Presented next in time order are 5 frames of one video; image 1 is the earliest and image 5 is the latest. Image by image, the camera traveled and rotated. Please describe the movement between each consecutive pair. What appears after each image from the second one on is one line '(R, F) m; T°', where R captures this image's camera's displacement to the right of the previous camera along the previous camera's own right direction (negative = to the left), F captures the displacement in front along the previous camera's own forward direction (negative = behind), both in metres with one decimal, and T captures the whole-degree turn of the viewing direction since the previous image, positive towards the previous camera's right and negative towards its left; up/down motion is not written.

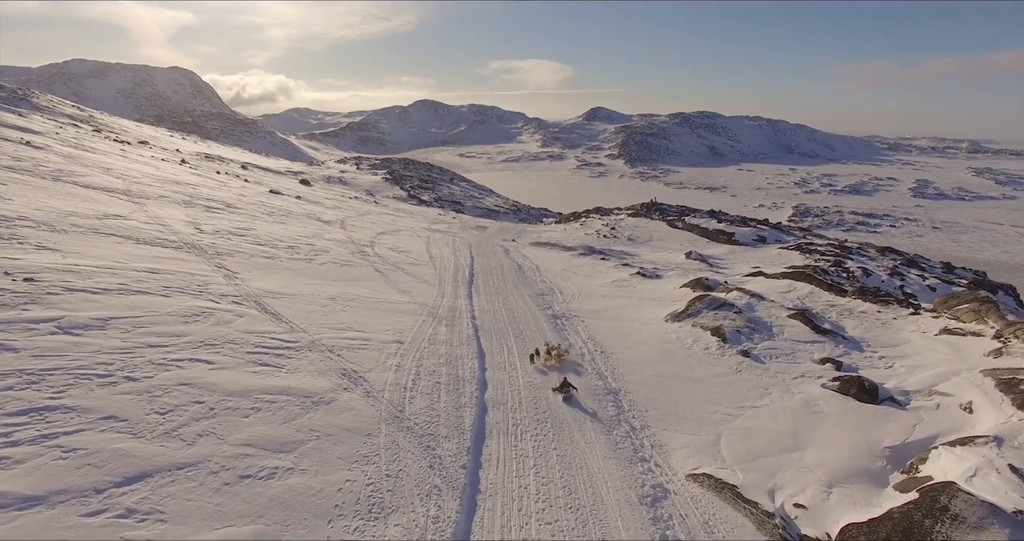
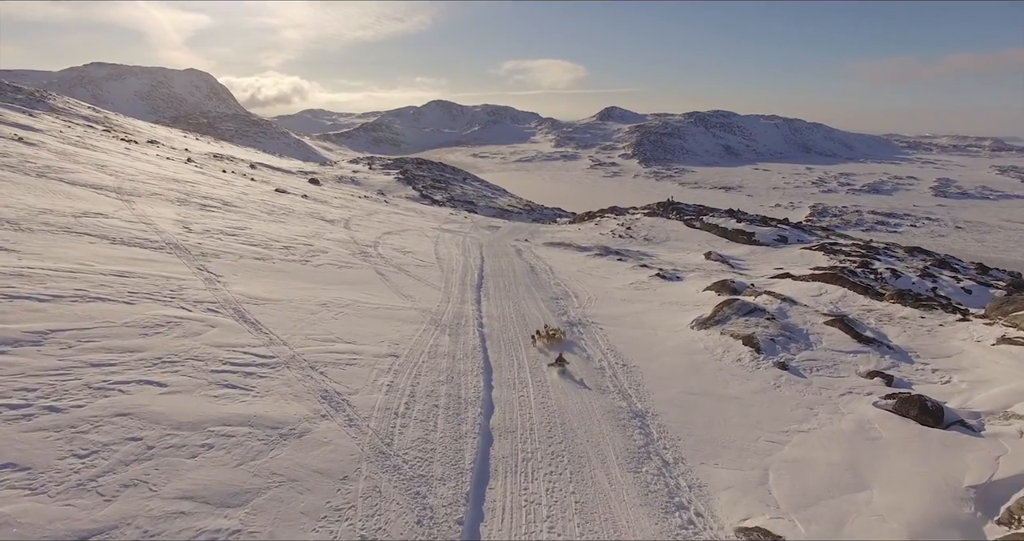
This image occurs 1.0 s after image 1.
(0.0, +1.2) m; -1°
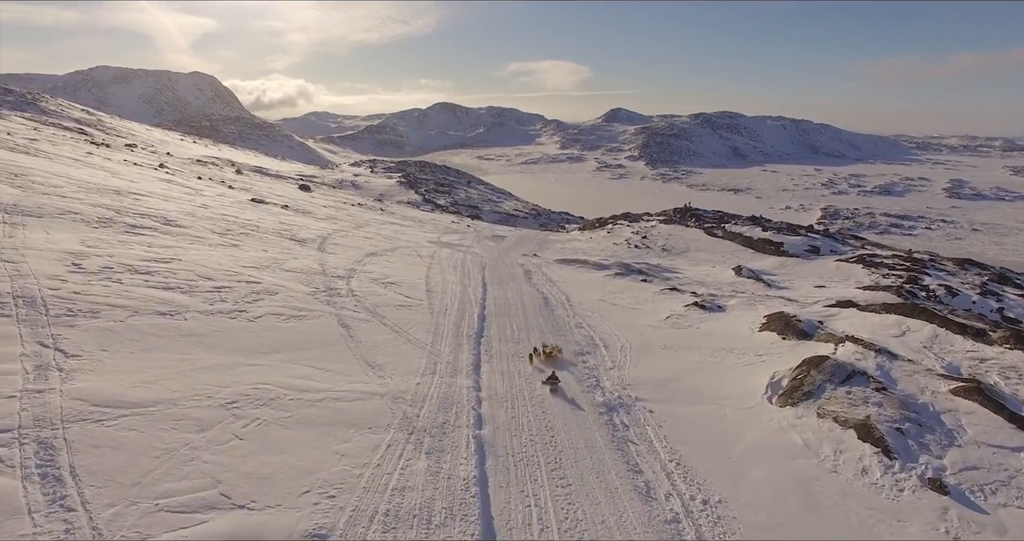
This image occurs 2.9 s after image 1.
(-0.1, +3.8) m; 0°
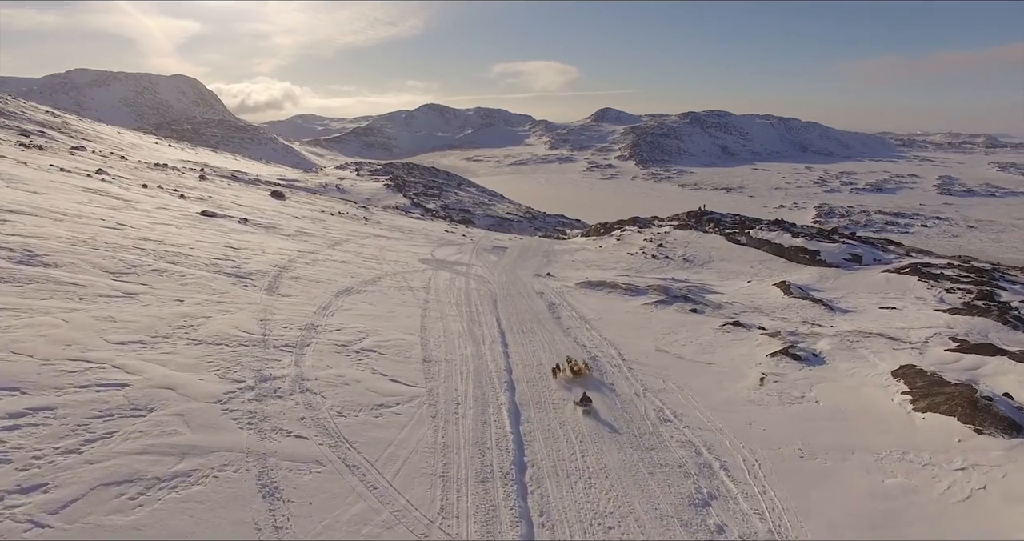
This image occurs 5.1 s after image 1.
(-0.9, +5.2) m; +1°
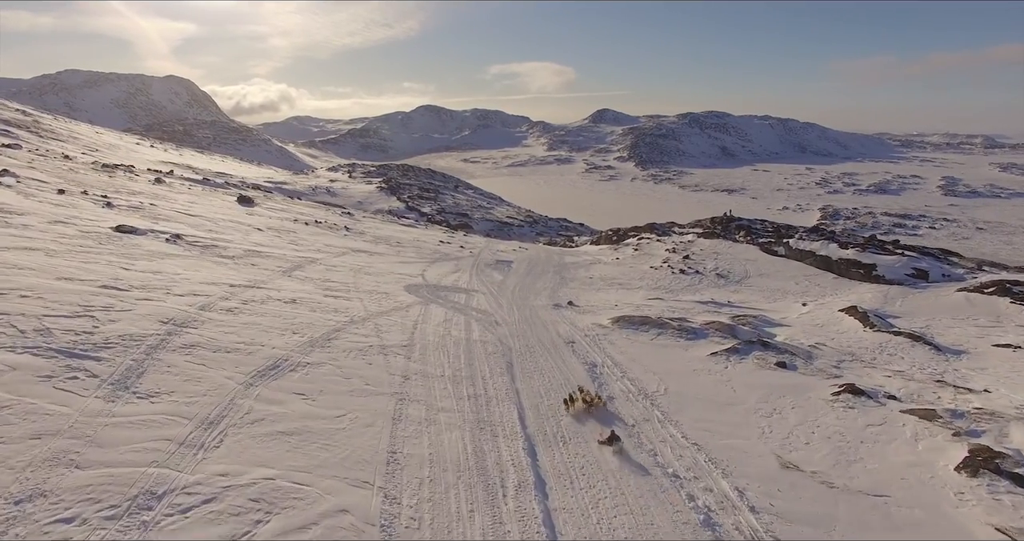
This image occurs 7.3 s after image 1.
(-0.5, +5.8) m; 0°
